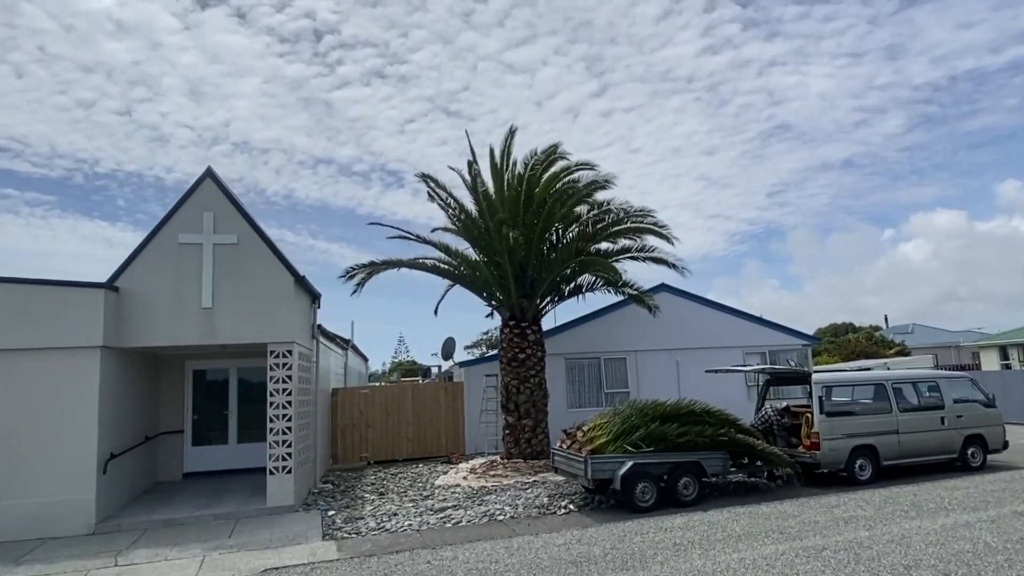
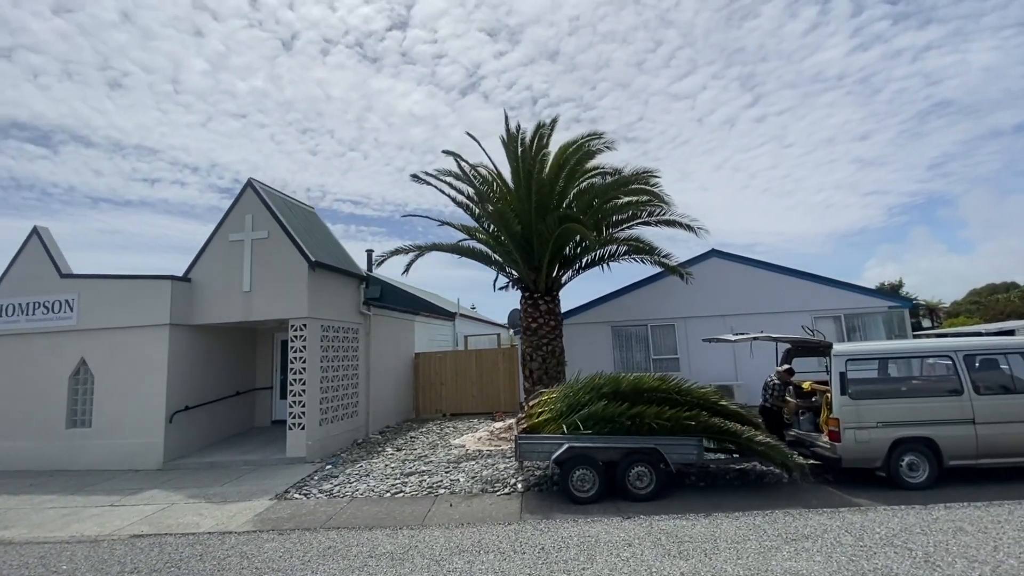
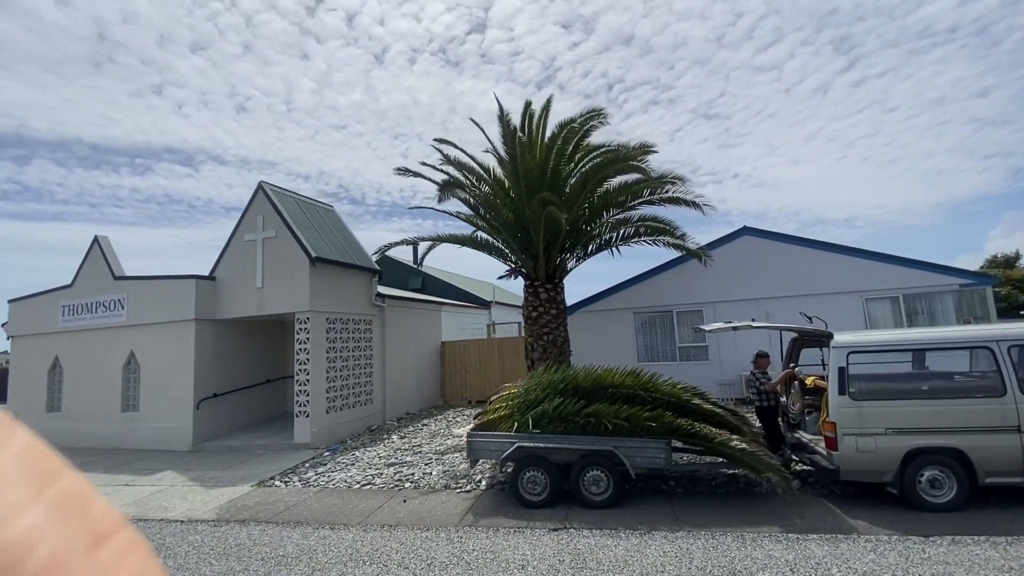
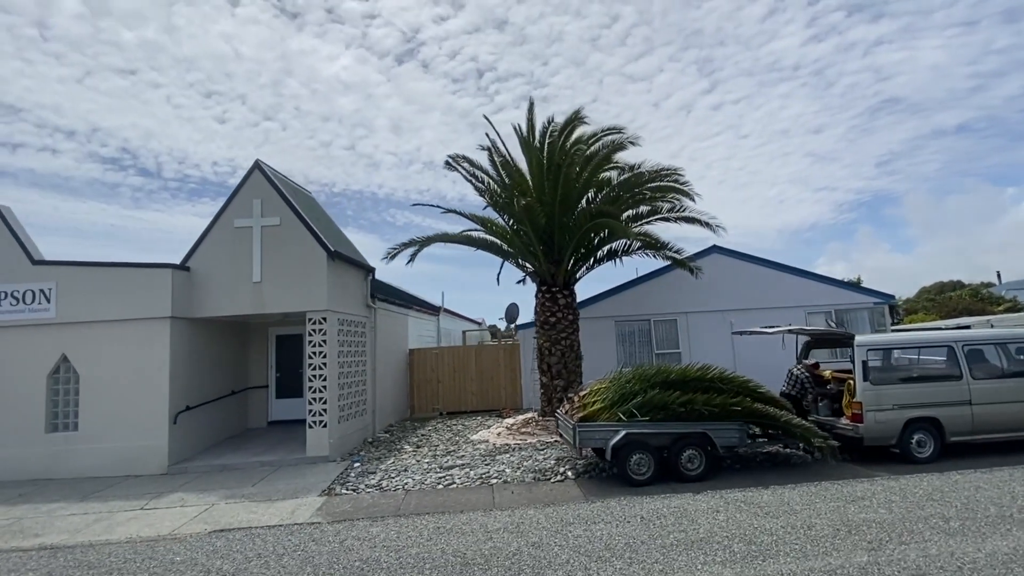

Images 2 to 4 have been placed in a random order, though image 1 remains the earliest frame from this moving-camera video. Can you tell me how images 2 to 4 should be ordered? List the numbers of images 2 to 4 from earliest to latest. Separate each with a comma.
4, 2, 3
